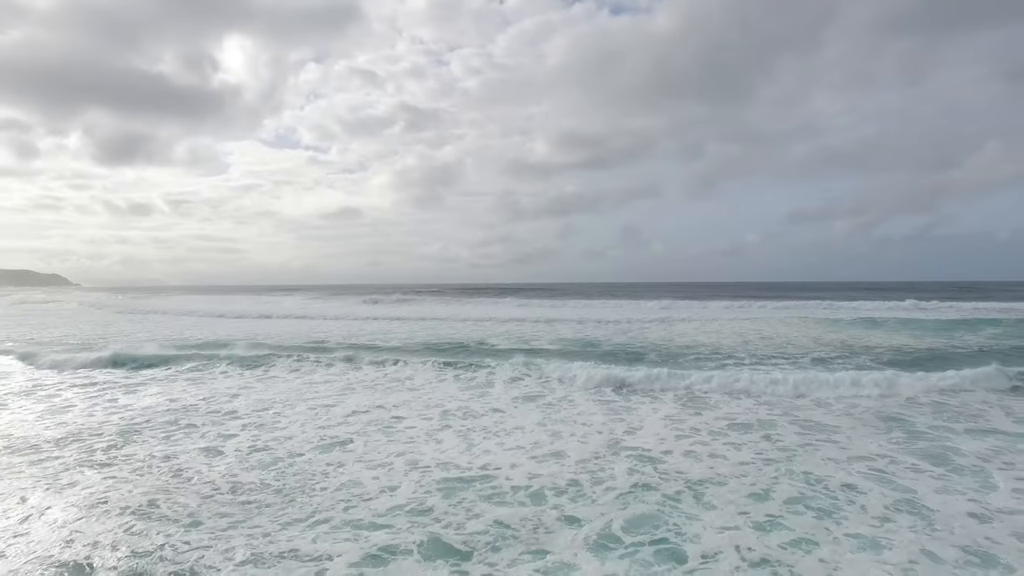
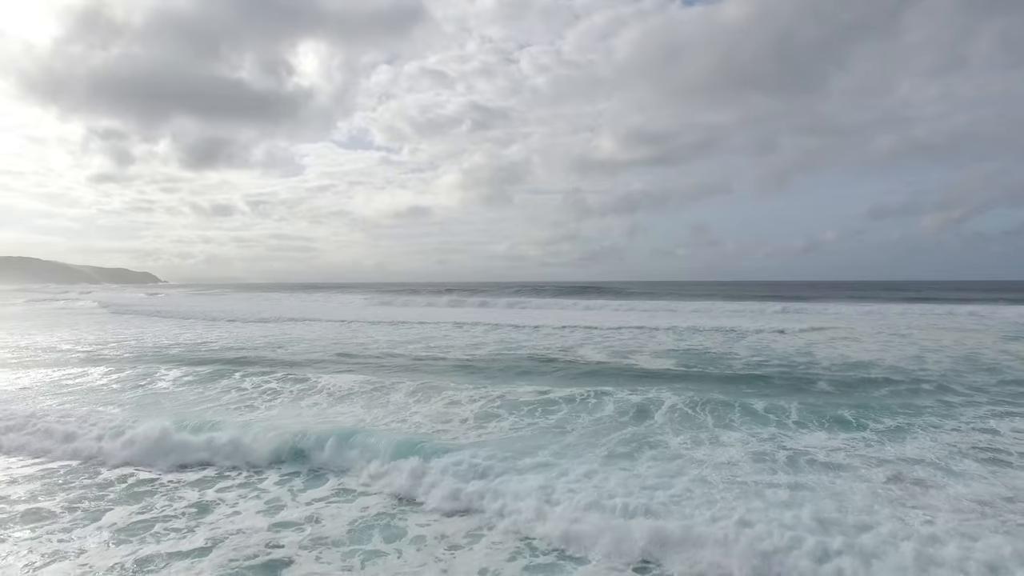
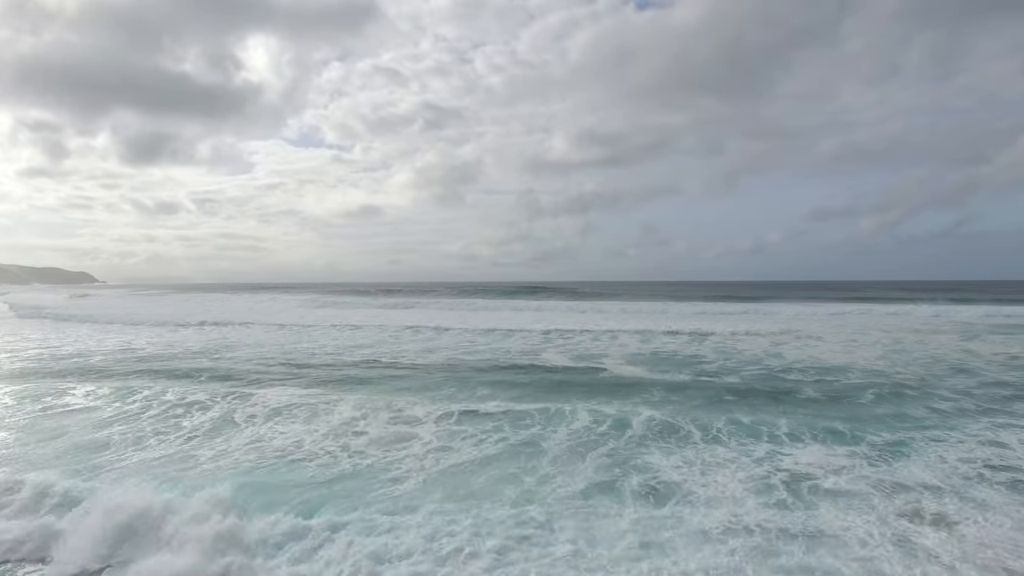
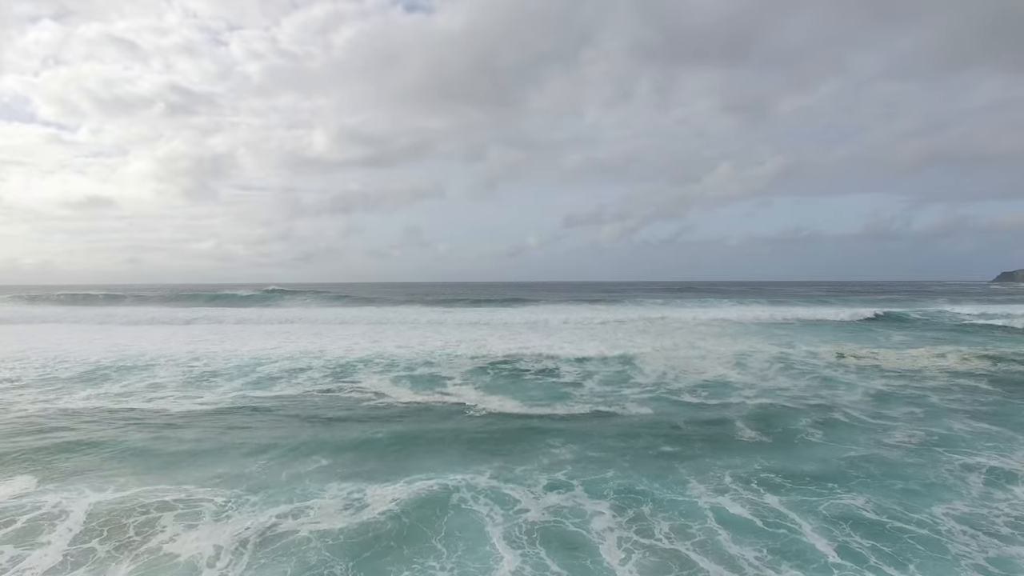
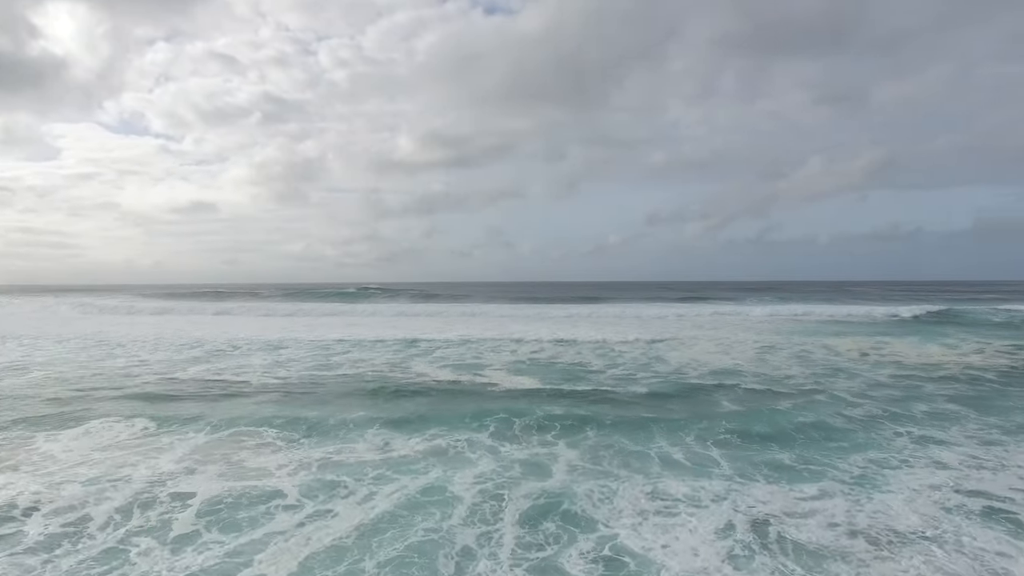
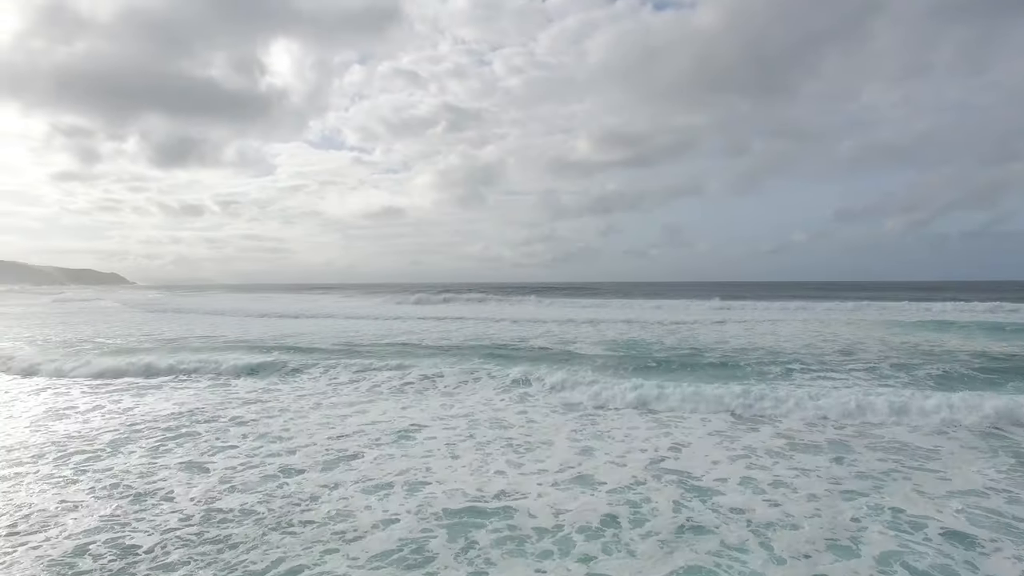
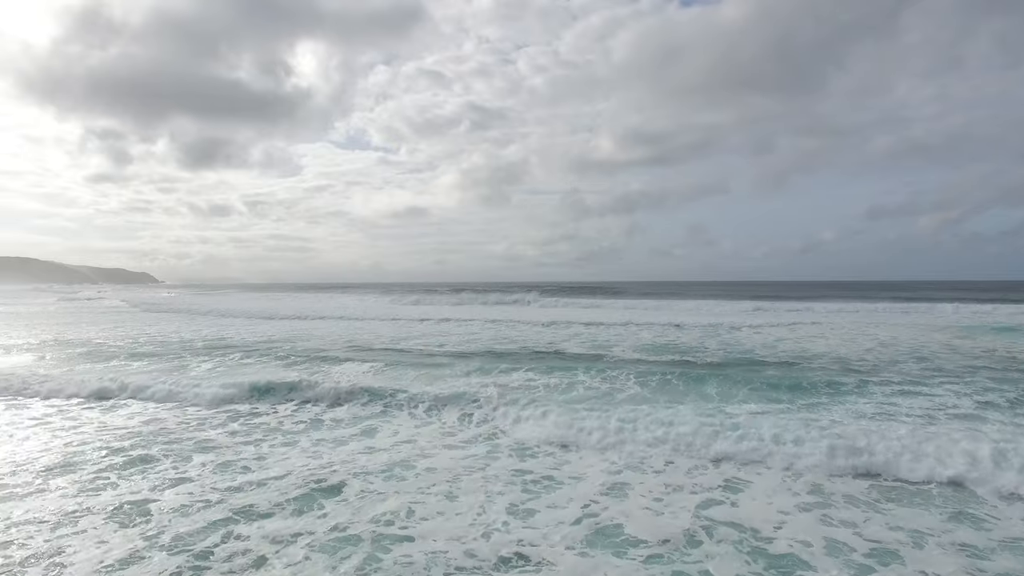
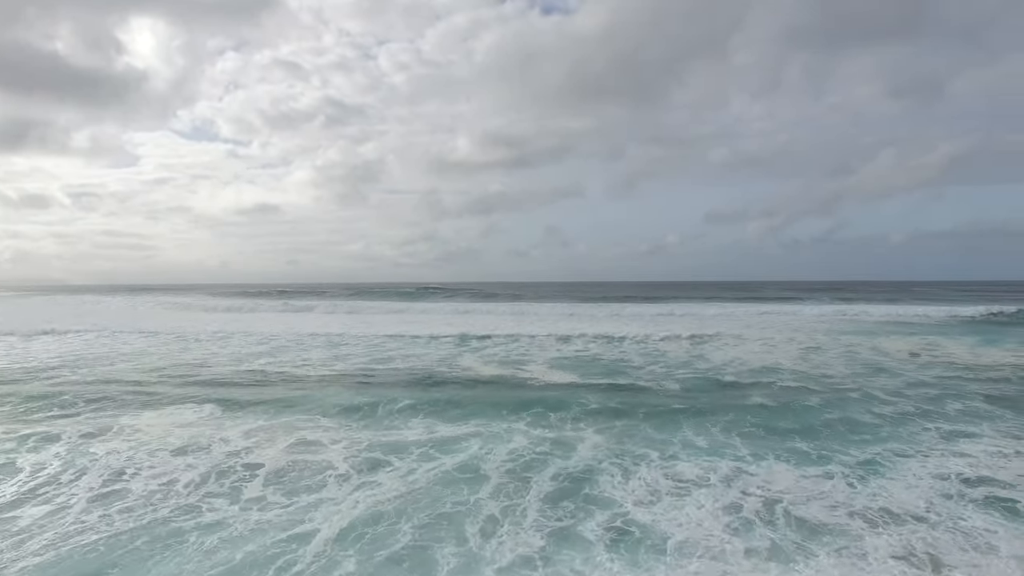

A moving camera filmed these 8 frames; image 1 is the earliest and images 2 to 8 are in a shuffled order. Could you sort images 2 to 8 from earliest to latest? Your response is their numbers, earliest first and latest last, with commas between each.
6, 7, 2, 3, 8, 5, 4
